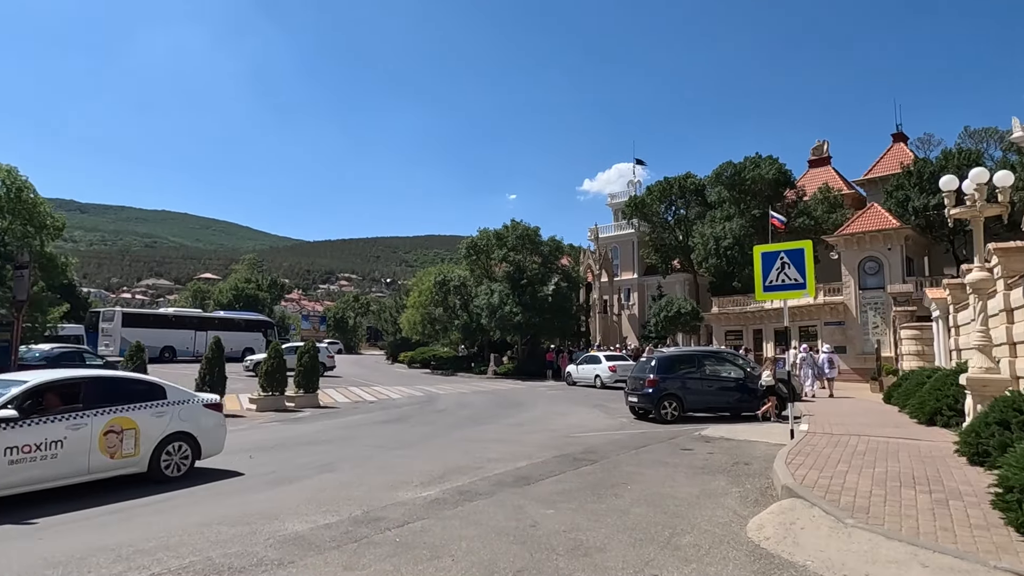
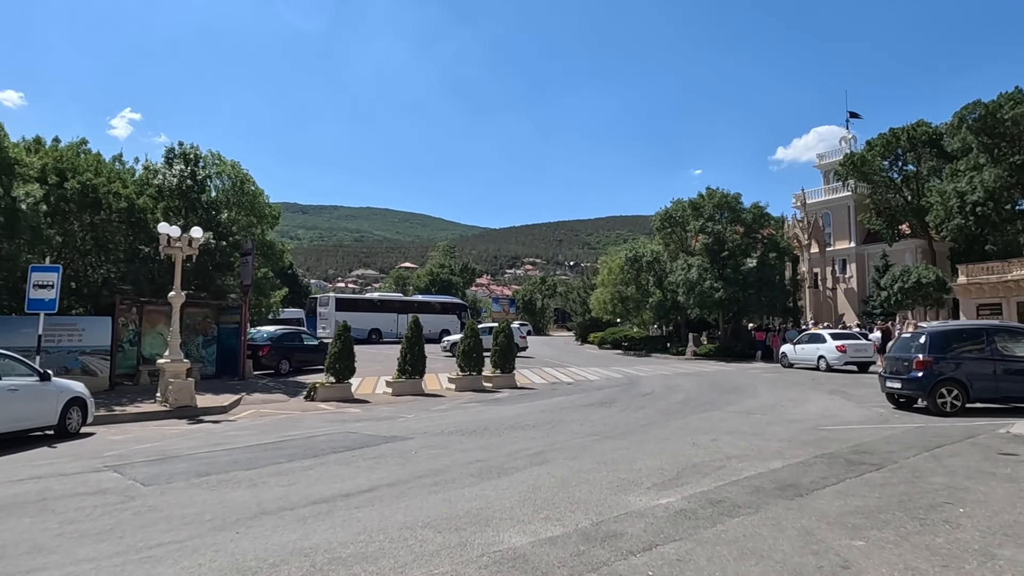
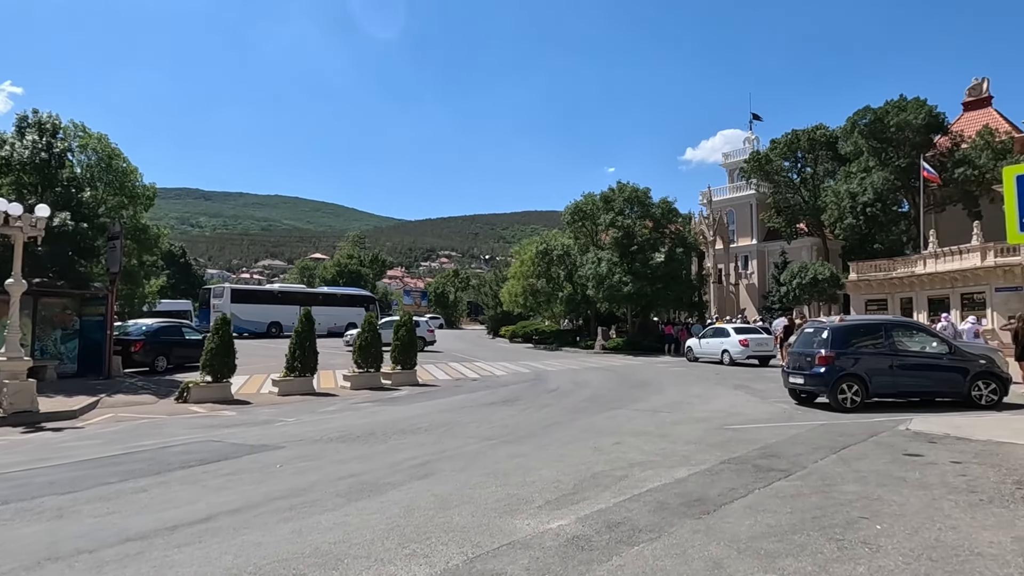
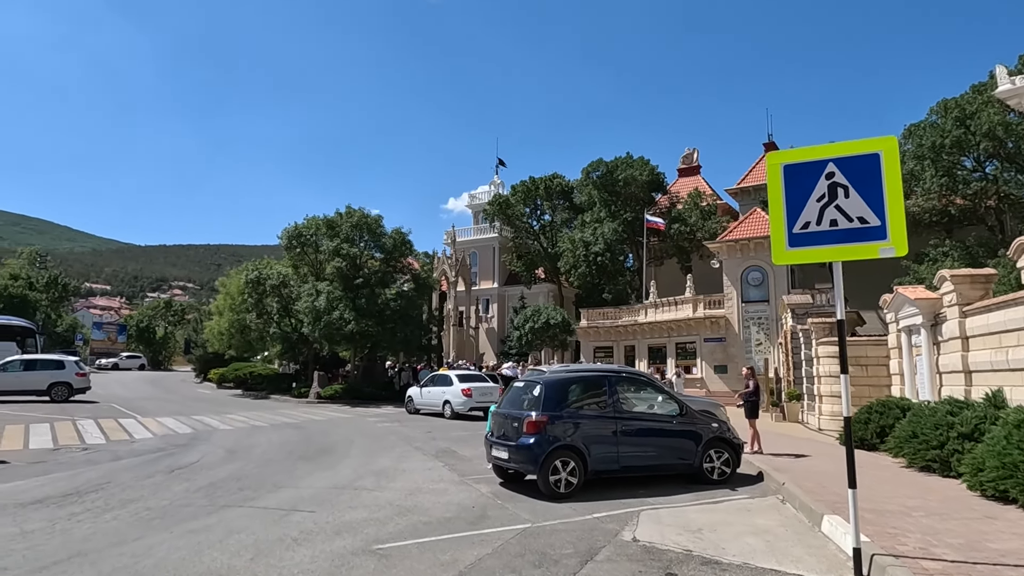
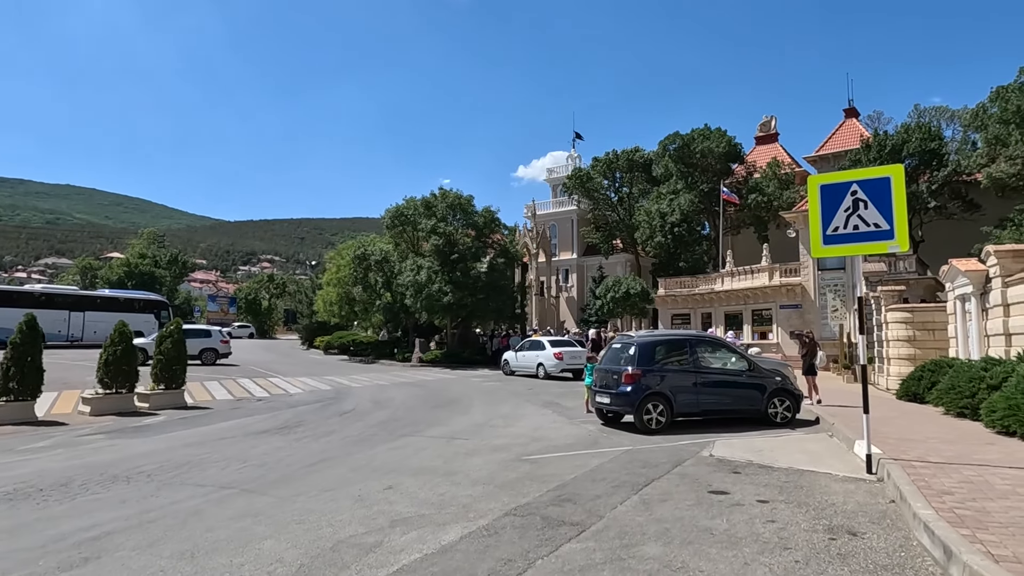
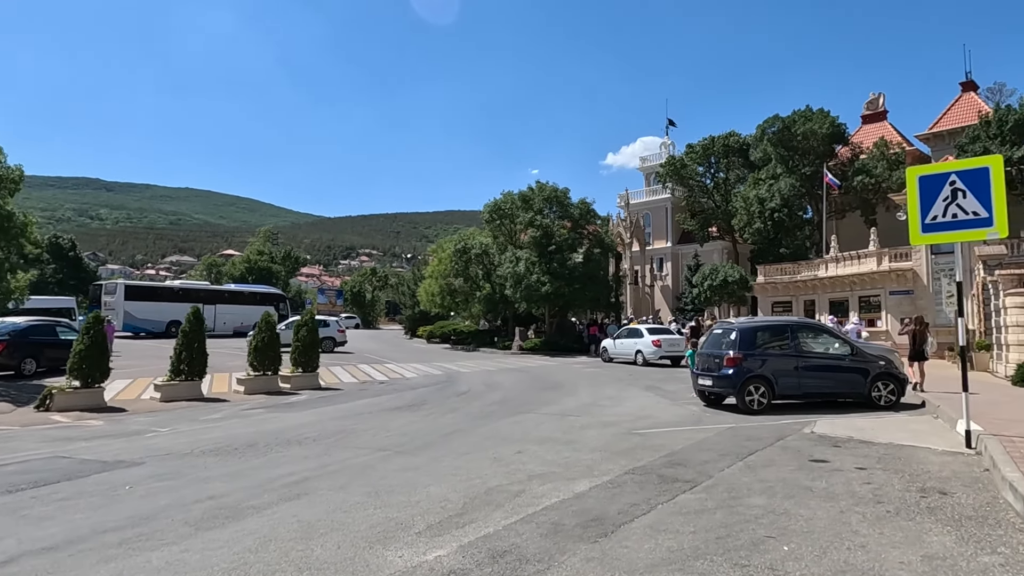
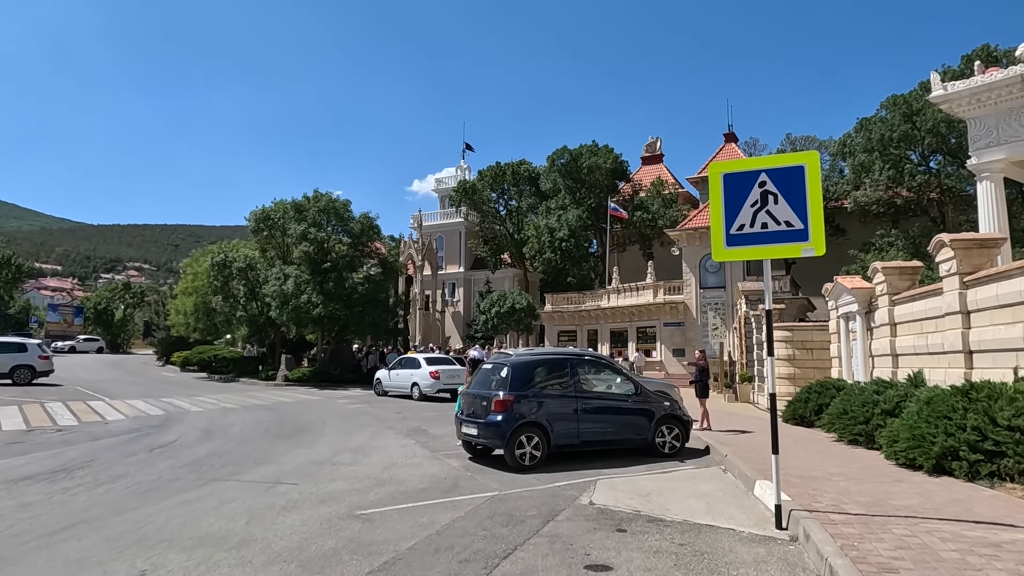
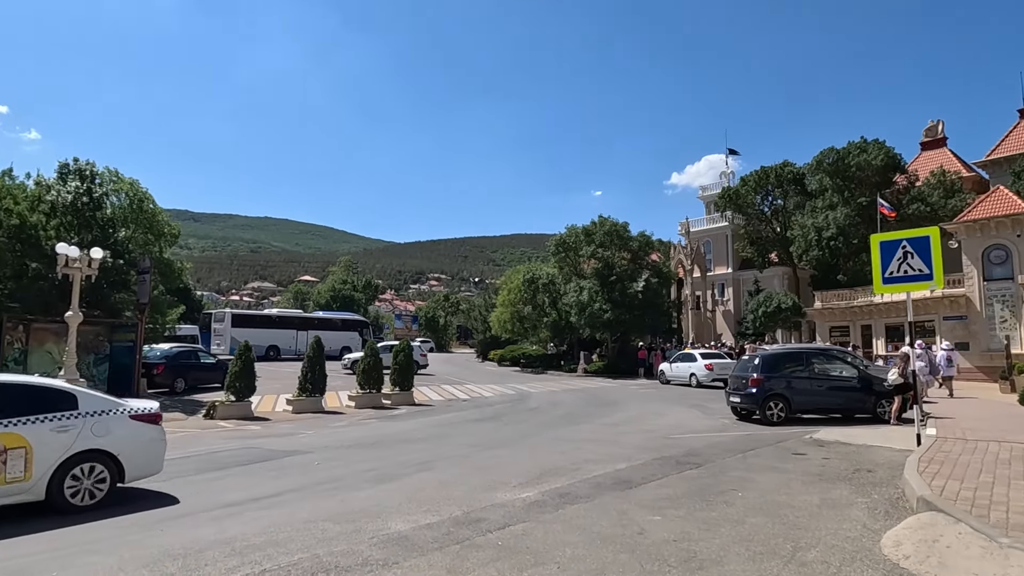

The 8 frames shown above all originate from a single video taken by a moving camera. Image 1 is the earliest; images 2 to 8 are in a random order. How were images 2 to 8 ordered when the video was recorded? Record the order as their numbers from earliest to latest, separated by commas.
8, 2, 3, 6, 5, 7, 4
